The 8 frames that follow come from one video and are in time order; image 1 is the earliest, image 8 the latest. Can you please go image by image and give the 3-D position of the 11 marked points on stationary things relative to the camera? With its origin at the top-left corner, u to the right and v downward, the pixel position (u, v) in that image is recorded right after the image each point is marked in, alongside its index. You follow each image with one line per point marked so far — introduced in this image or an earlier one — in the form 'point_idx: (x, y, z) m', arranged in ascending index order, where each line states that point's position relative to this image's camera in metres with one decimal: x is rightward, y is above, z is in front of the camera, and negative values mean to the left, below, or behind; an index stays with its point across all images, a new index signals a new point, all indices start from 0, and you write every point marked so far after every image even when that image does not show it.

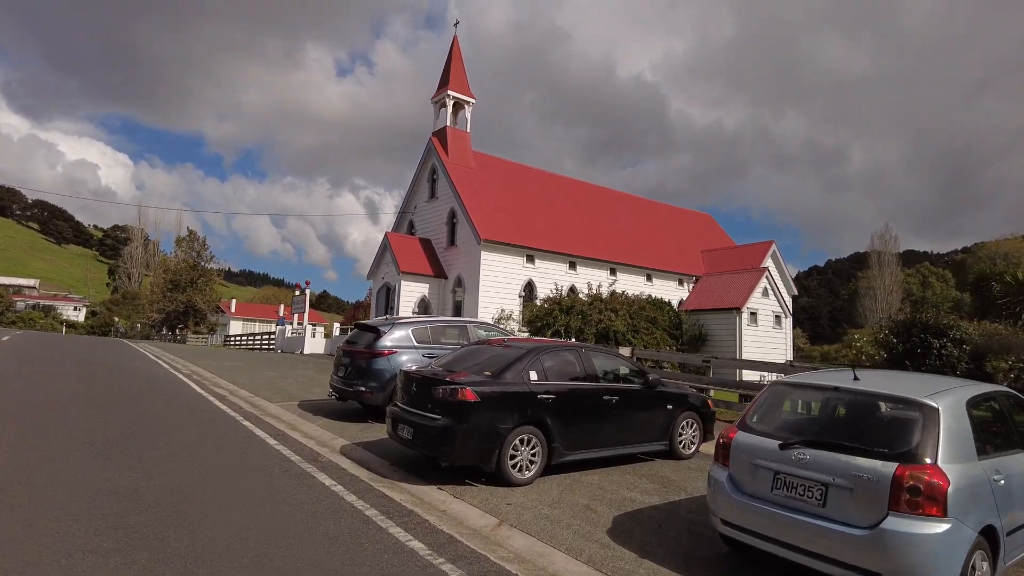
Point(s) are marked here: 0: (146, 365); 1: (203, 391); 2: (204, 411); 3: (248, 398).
0: (-10.4, -2.1, +18.7) m
1: (-6.6, -2.1, +13.9) m
2: (-5.5, -2.1, +11.7) m
3: (-5.3, -2.2, +13.2) m
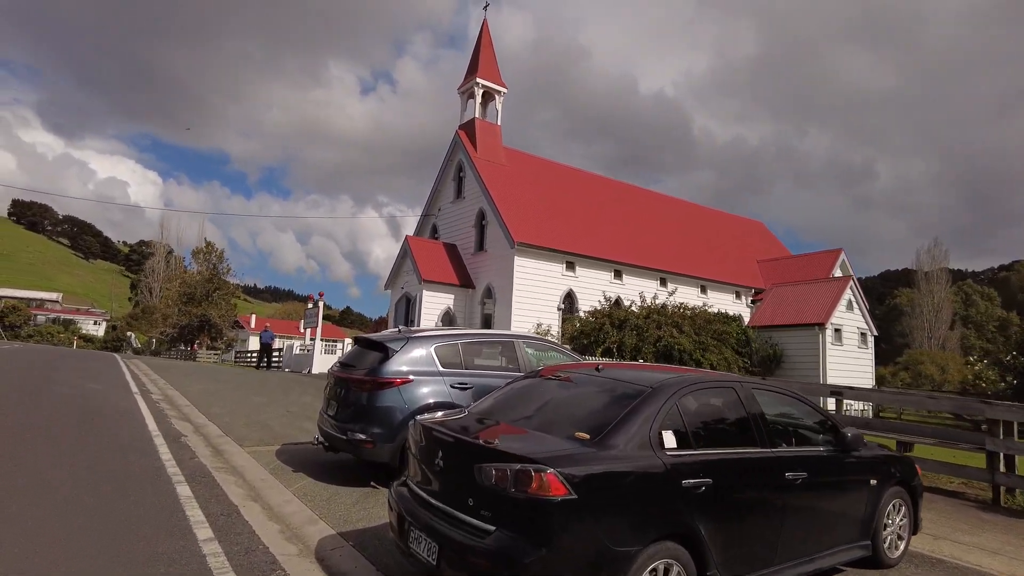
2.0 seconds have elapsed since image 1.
0: (-9.4, -2.2, +15.4) m
1: (-5.7, -2.2, +10.5) m
2: (-4.7, -2.1, +8.2) m
3: (-4.4, -2.2, +9.7) m
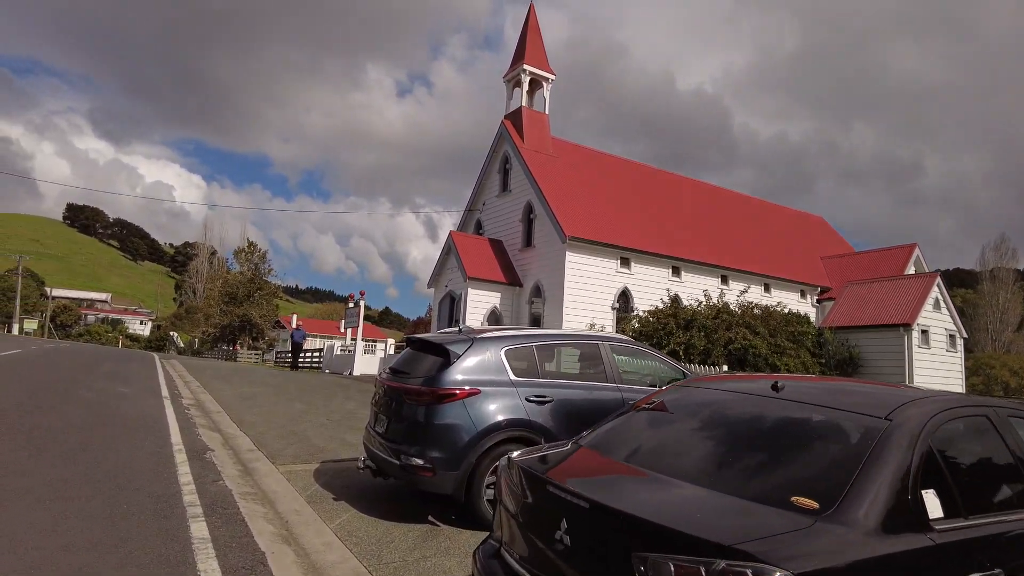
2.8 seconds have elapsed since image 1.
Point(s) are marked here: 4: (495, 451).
0: (-8.1, -2.2, +14.5) m
1: (-4.7, -2.1, +9.3) m
2: (-3.8, -2.0, +7.0) m
3: (-3.4, -2.1, +8.5) m
4: (-0.1, -1.4, +5.7) m
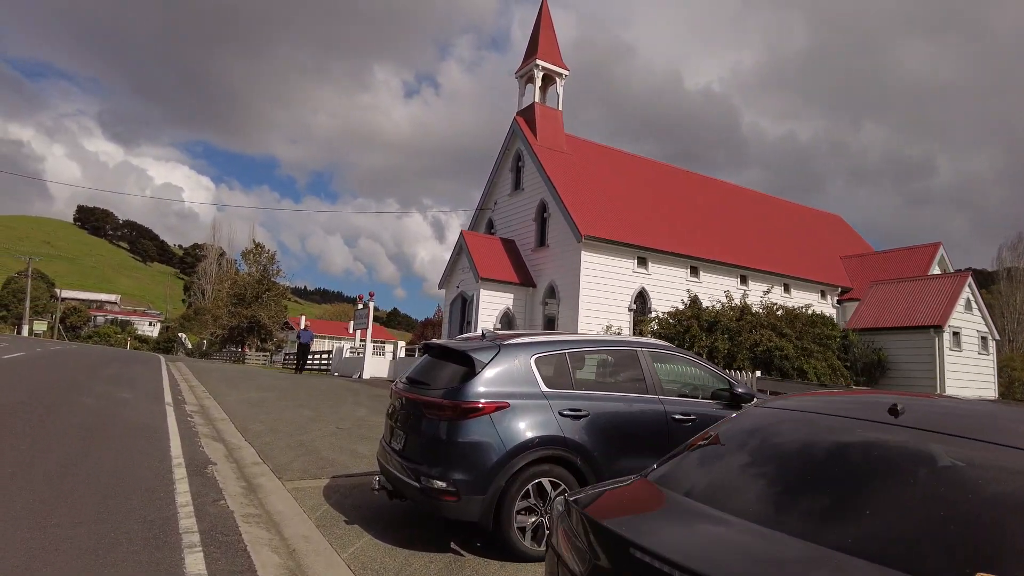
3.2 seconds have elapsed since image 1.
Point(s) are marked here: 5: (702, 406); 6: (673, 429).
0: (-7.7, -2.2, +14.0) m
1: (-4.4, -2.1, +8.8) m
2: (-3.6, -2.0, +6.5) m
3: (-3.1, -2.1, +7.9) m
4: (+0.1, -1.4, +5.1) m
5: (+1.8, -1.1, +6.3) m
6: (+1.5, -1.3, +6.0) m
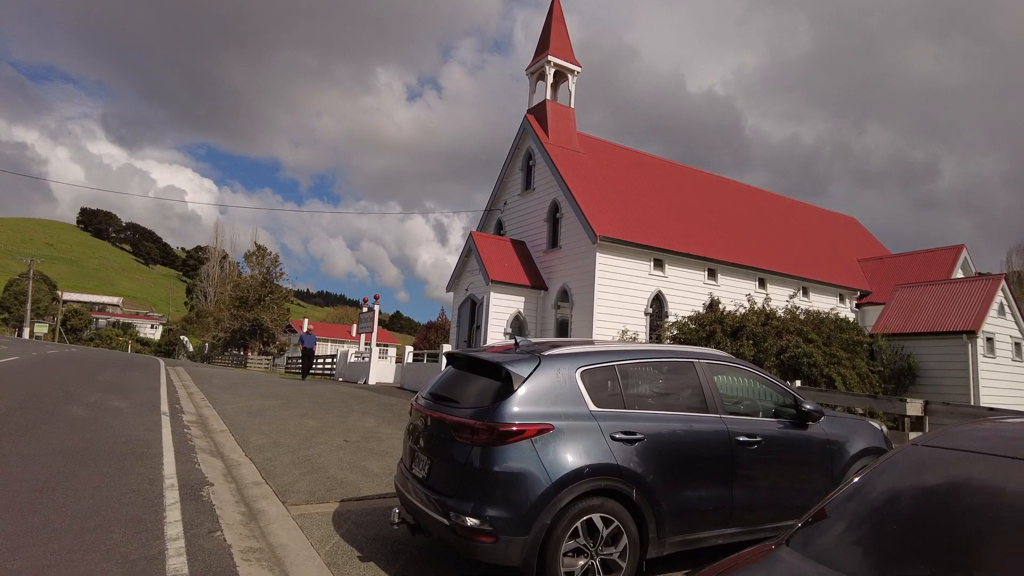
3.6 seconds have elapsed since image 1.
0: (-7.4, -2.2, +13.2) m
1: (-4.0, -2.1, +8.0) m
2: (-3.3, -2.0, +5.7) m
3: (-2.8, -2.2, +7.1) m
4: (+0.4, -1.5, +4.3) m
5: (+2.1, -1.1, +5.5) m
6: (+1.8, -1.3, +5.2) m
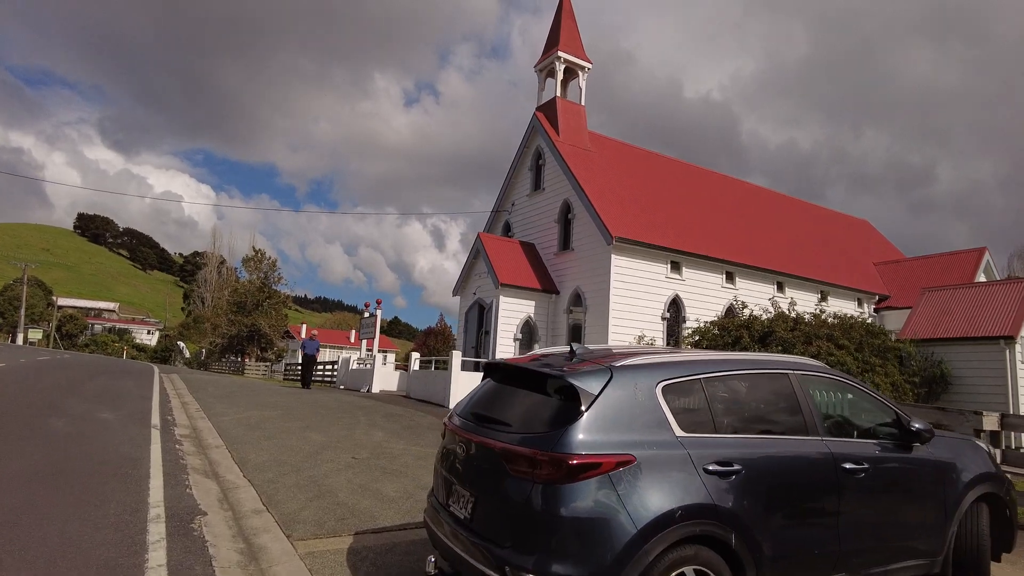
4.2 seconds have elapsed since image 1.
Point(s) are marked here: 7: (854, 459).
0: (-7.1, -2.3, +12.2) m
1: (-3.7, -2.1, +7.1) m
2: (-2.9, -2.0, +4.8) m
3: (-2.5, -2.2, +6.2) m
4: (+0.8, -1.4, +3.4) m
5: (+2.5, -1.1, +4.6) m
6: (+2.2, -1.3, +4.3) m
7: (+2.3, -1.2, +4.4) m
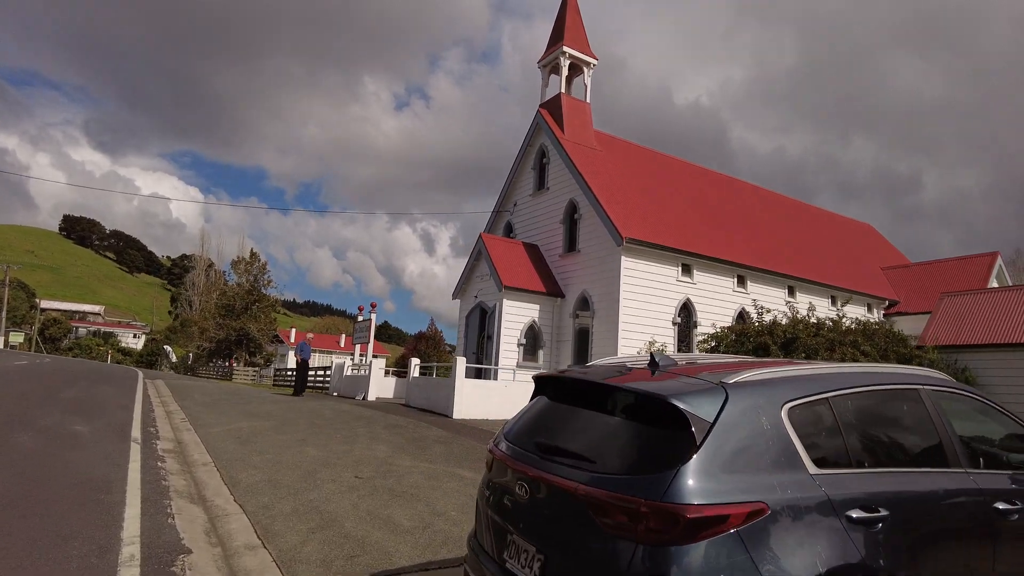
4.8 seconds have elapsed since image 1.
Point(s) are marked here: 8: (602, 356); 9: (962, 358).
0: (-6.8, -2.3, +11.2) m
1: (-3.4, -2.1, +6.1) m
2: (-2.5, -2.0, +3.8) m
3: (-2.1, -2.1, +5.2) m
4: (+1.2, -1.4, +2.5) m
5: (+2.9, -1.1, +3.7) m
6: (+2.5, -1.3, +3.4) m
7: (+2.6, -1.1, +3.6) m
8: (+2.5, -1.9, +18.3) m
9: (+11.9, -1.9, +17.4) m
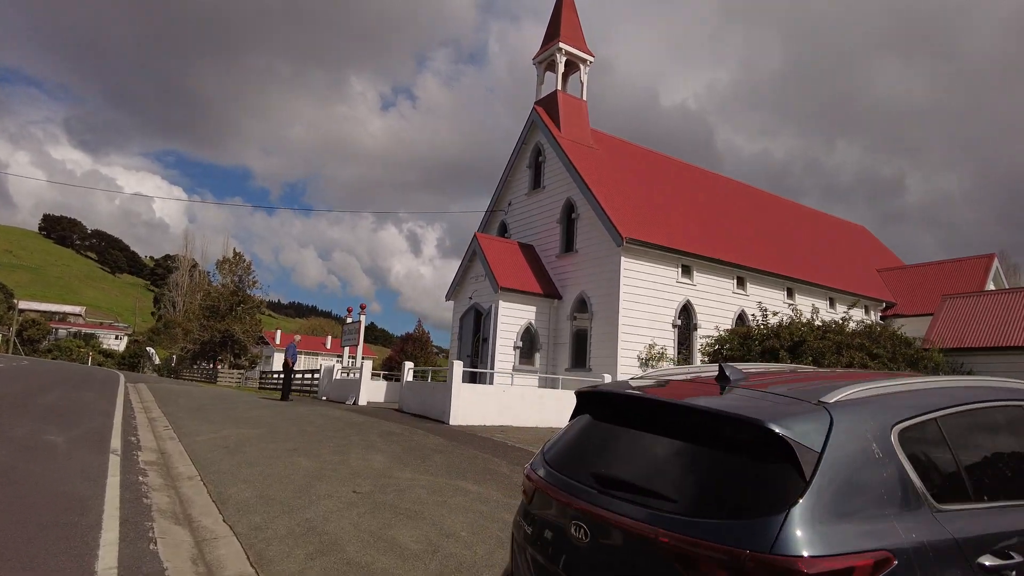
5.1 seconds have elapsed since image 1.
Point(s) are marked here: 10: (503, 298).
0: (-6.8, -2.3, +10.6) m
1: (-3.2, -2.1, +5.5) m
2: (-2.3, -2.0, +3.2) m
3: (-2.0, -2.1, +4.7) m
4: (+1.4, -1.4, +2.0) m
5: (+3.1, -1.1, +3.3) m
6: (+2.7, -1.3, +3.0) m
7: (+2.9, -1.1, +3.1) m
8: (+2.4, -1.9, +17.8) m
9: (+11.8, -2.0, +17.1) m
10: (-0.2, -0.3, +18.5) m
